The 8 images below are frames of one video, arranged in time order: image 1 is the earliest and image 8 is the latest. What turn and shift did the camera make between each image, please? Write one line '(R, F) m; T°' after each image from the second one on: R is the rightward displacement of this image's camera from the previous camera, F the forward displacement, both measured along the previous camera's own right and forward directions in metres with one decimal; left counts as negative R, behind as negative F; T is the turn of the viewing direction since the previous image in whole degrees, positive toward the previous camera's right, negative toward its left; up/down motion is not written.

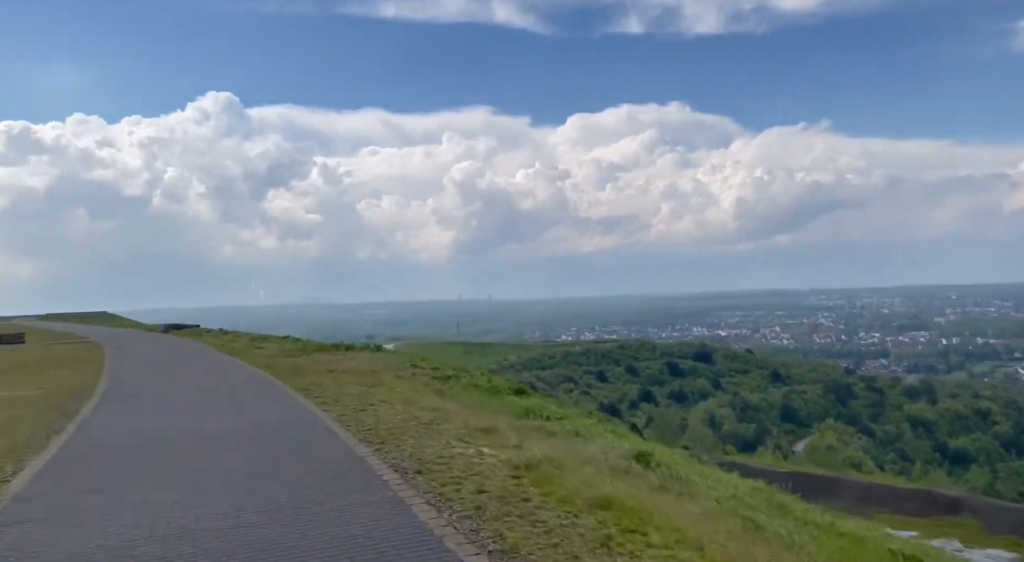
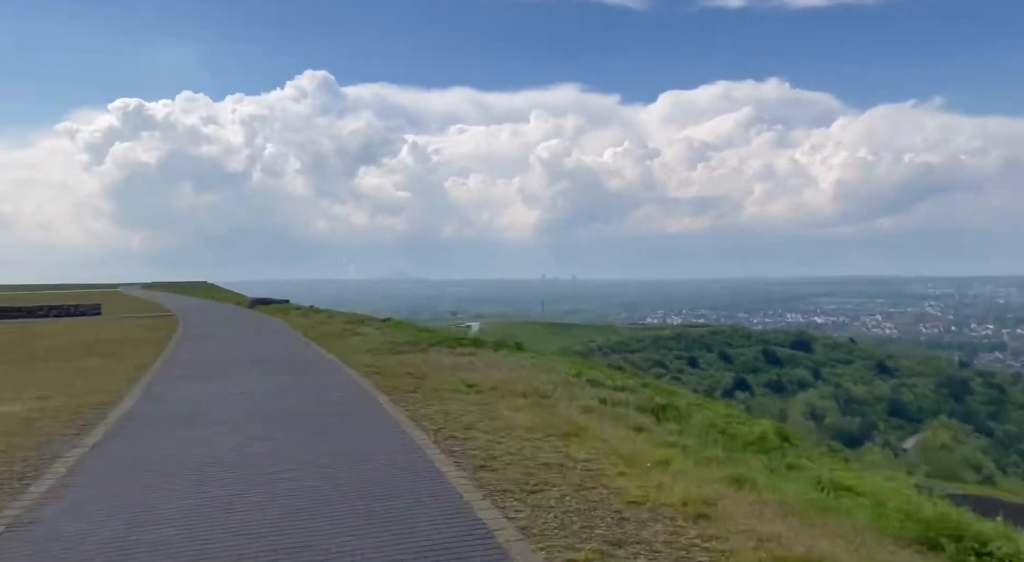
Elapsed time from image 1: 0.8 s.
(-0.5, +1.5) m; -6°
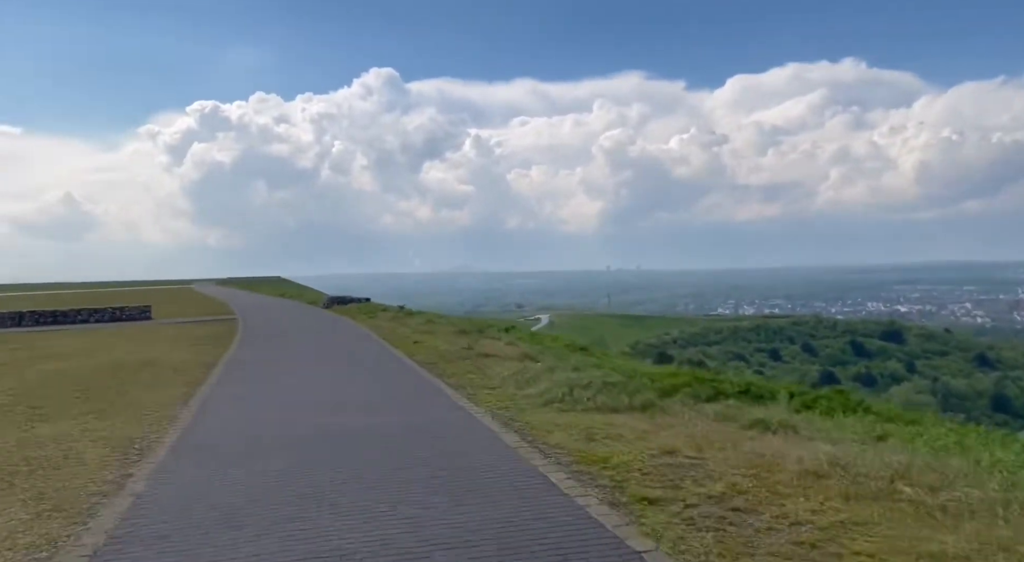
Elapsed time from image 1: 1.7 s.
(-0.6, +1.7) m; -4°
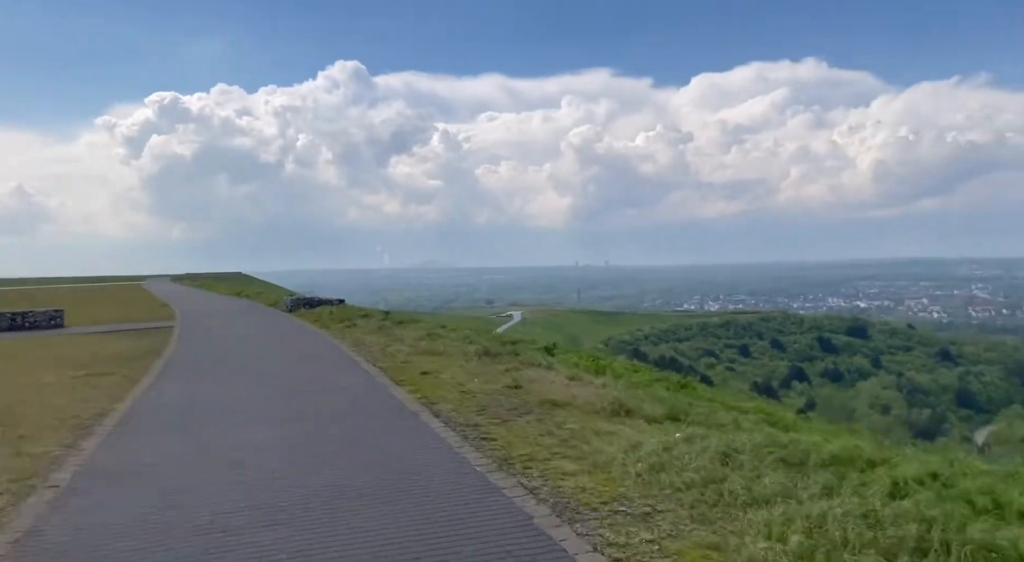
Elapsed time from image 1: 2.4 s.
(-0.4, +0.3) m; +2°
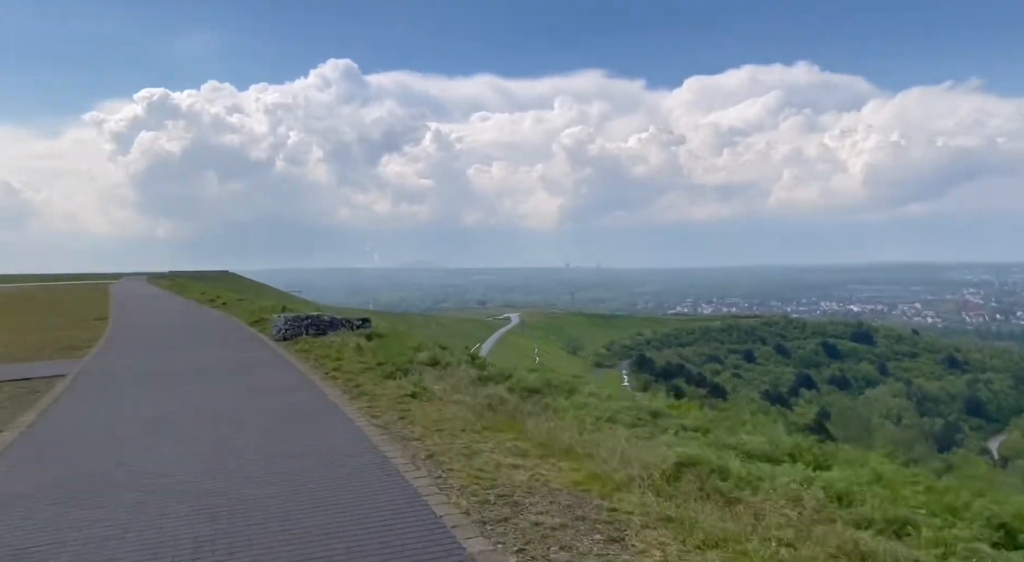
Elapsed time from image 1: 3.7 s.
(-0.6, +2.1) m; +1°
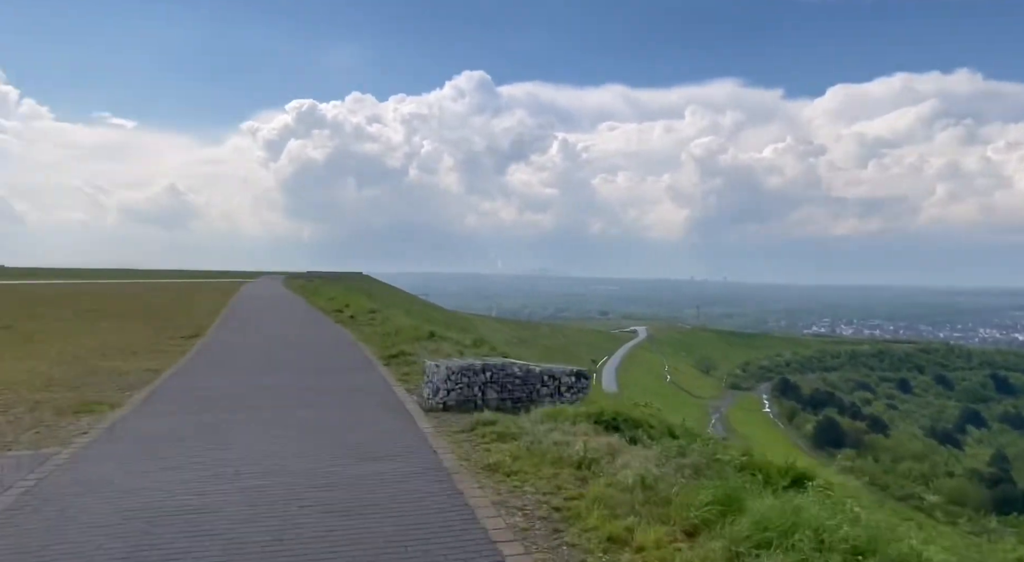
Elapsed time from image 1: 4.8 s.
(-0.7, +2.1) m; -8°
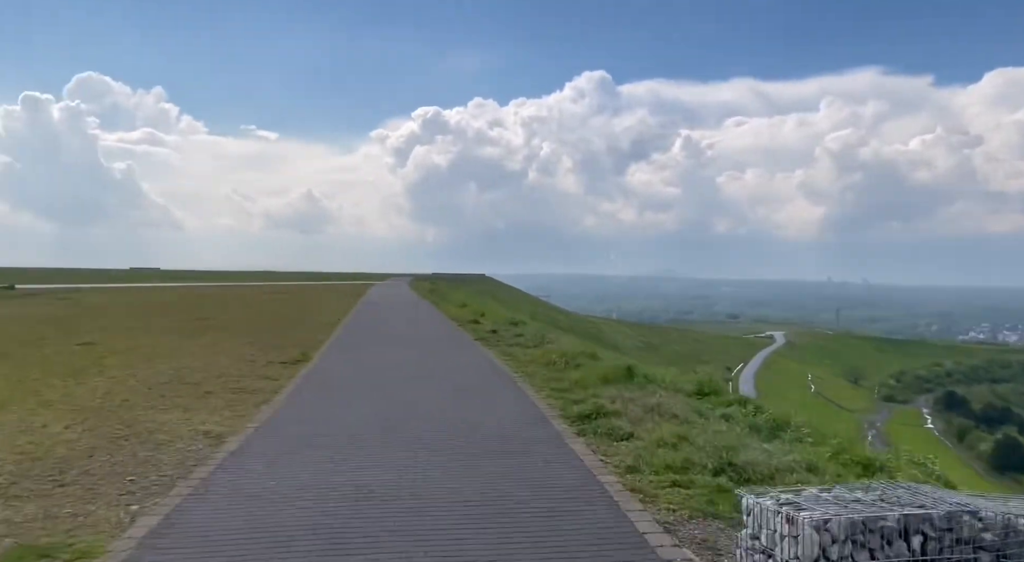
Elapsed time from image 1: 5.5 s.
(-0.6, +2.1) m; -8°
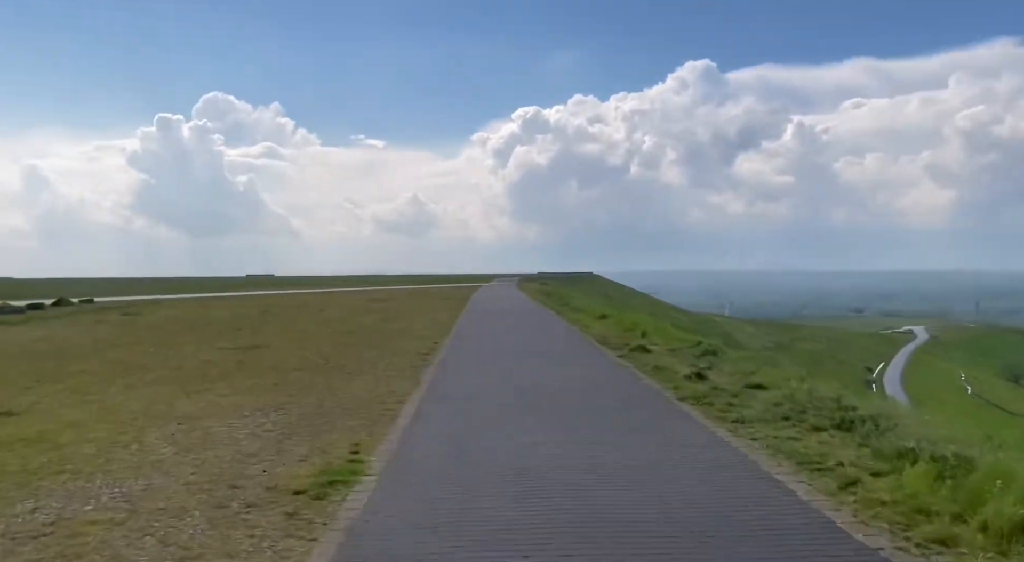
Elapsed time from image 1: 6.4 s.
(-0.6, +3.5) m; -7°
